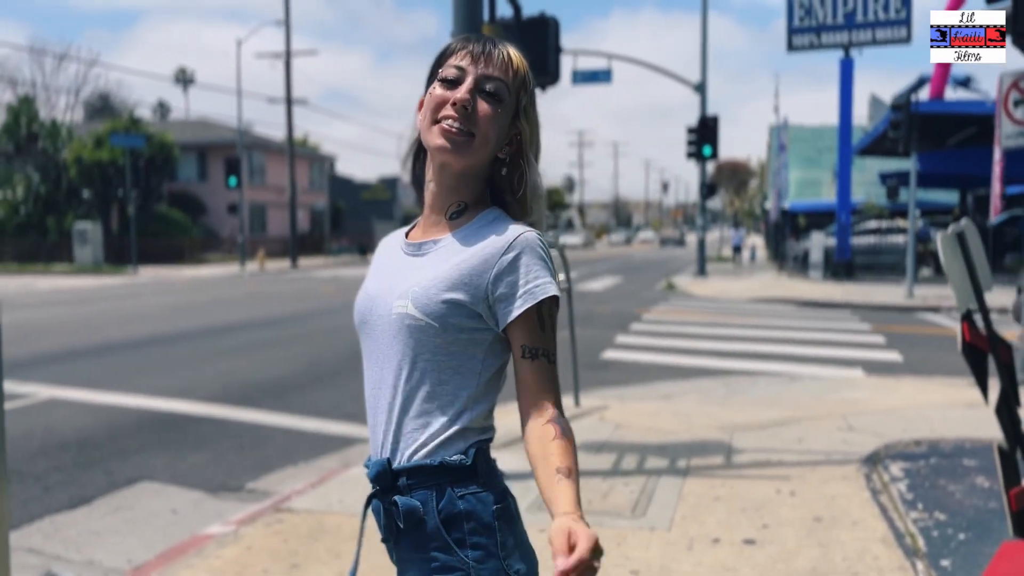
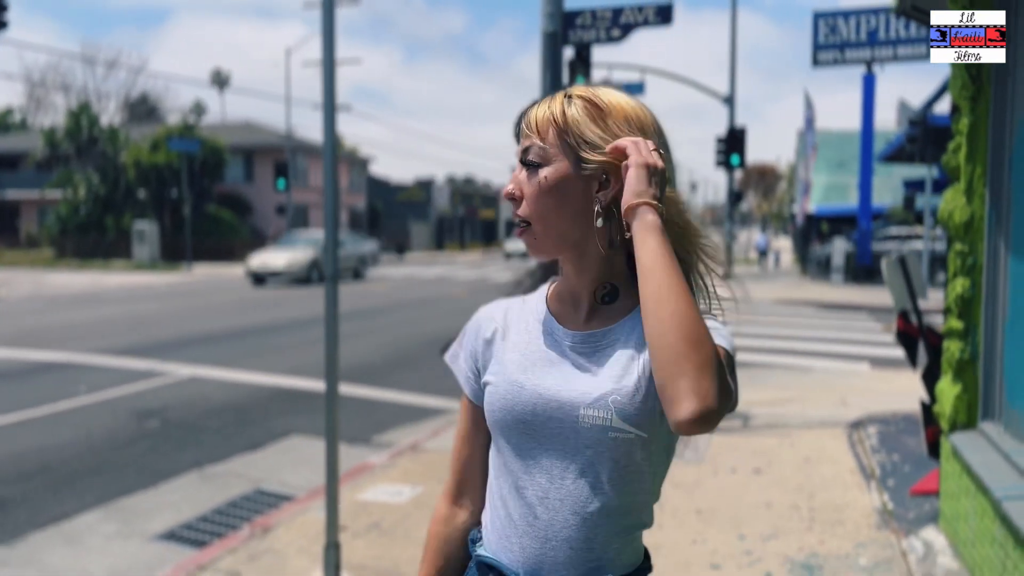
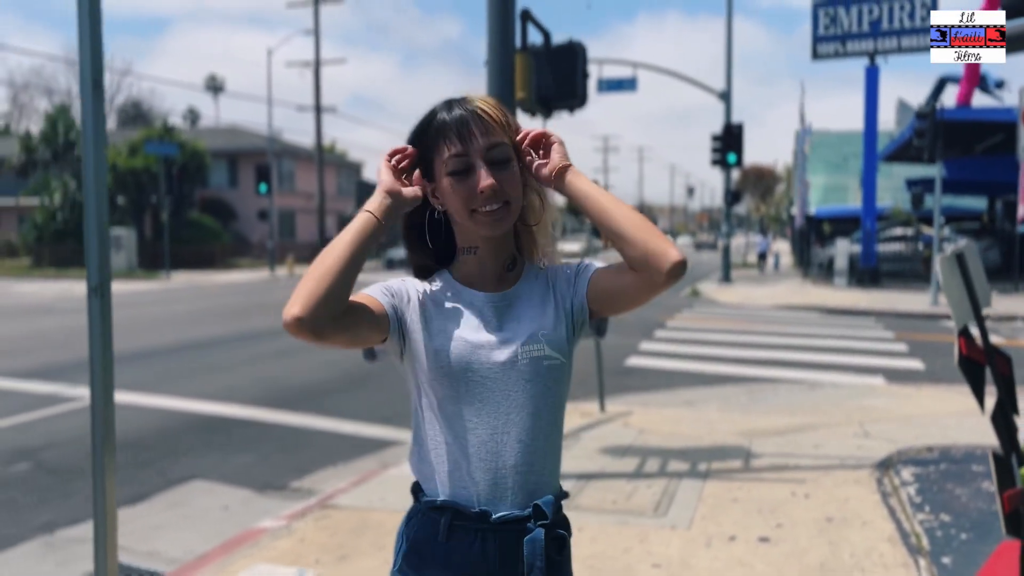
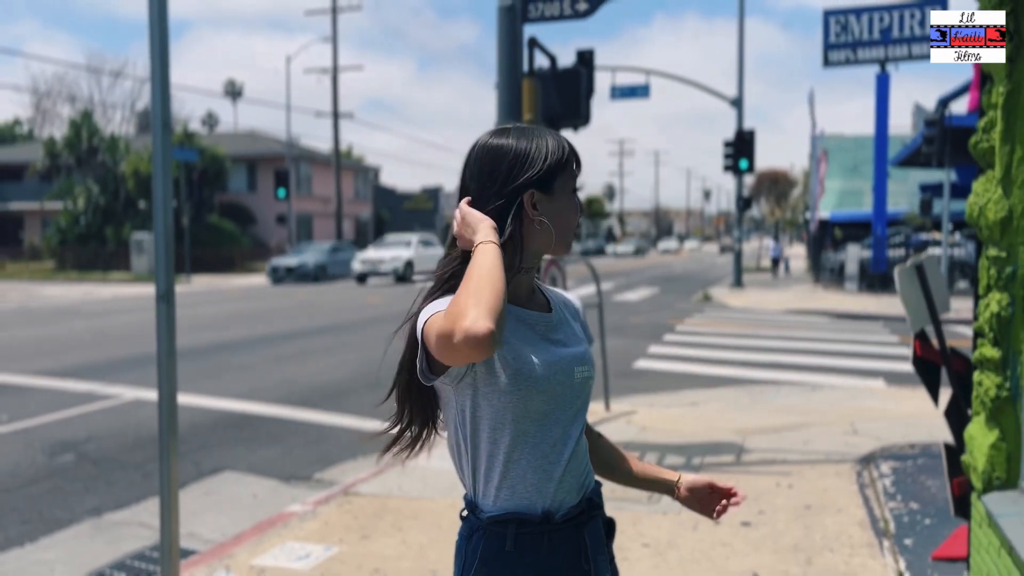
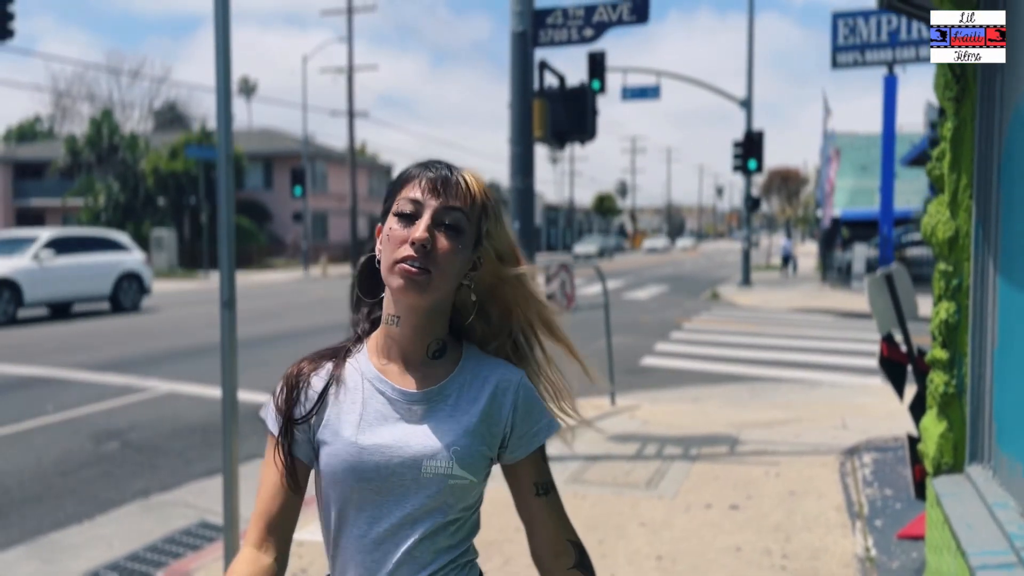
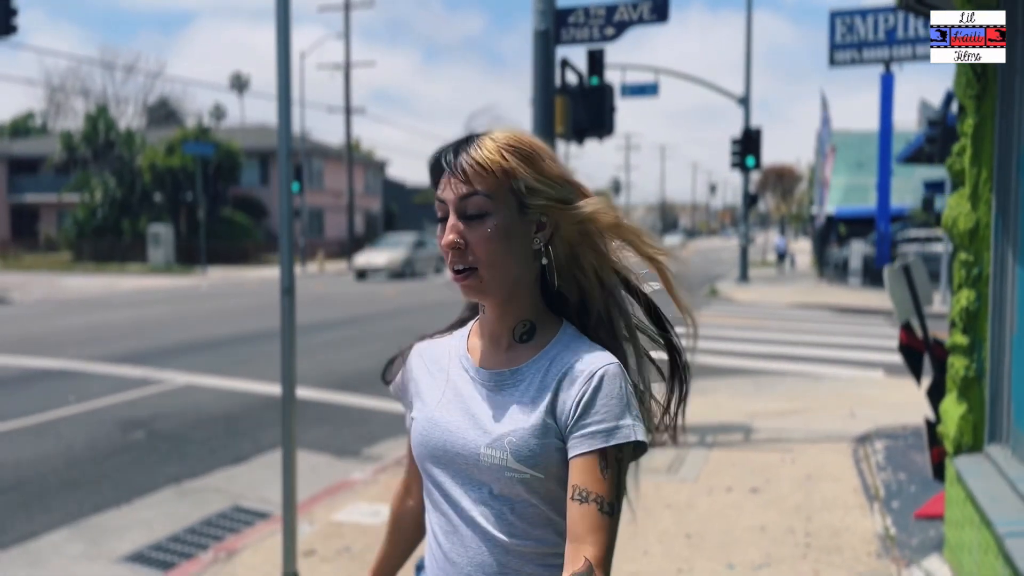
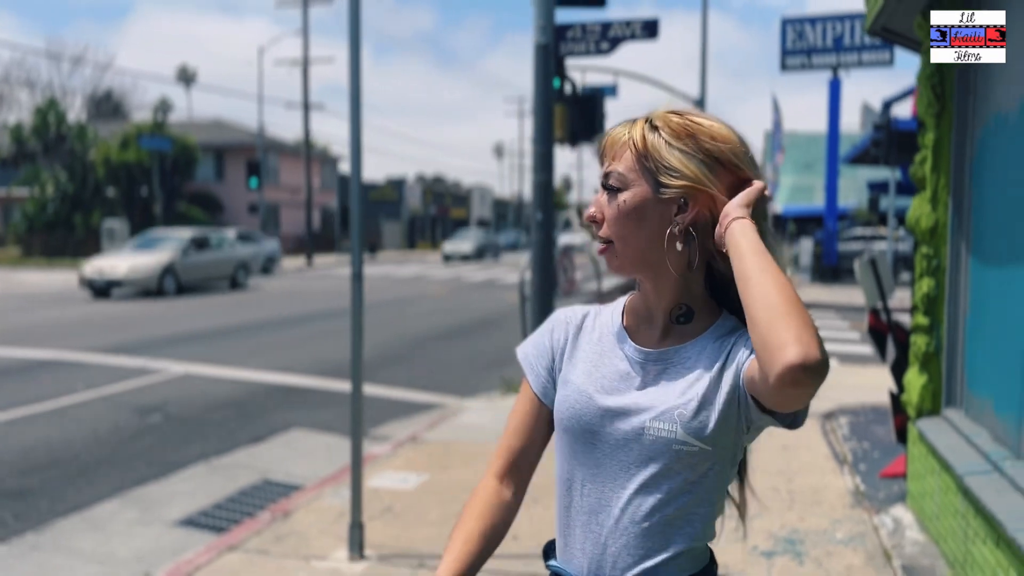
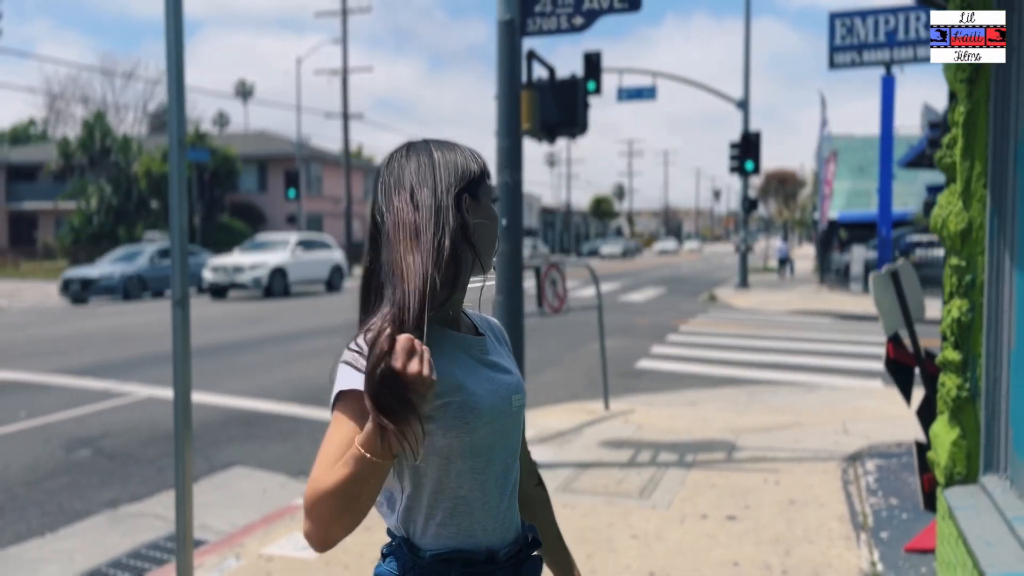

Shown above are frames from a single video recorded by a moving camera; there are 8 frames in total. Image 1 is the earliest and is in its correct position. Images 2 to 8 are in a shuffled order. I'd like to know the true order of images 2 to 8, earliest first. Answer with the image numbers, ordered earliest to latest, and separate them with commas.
3, 4, 8, 5, 6, 2, 7
